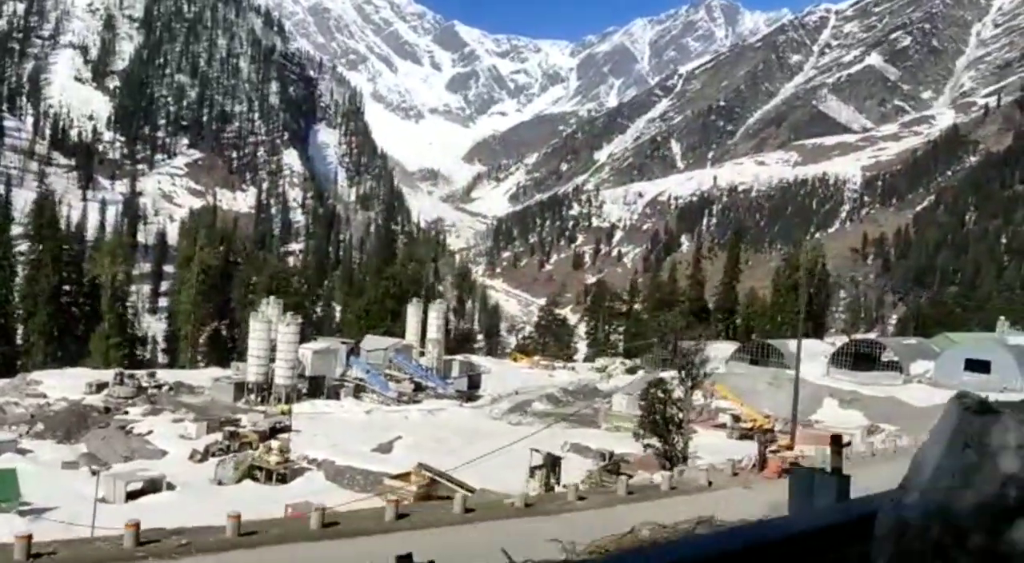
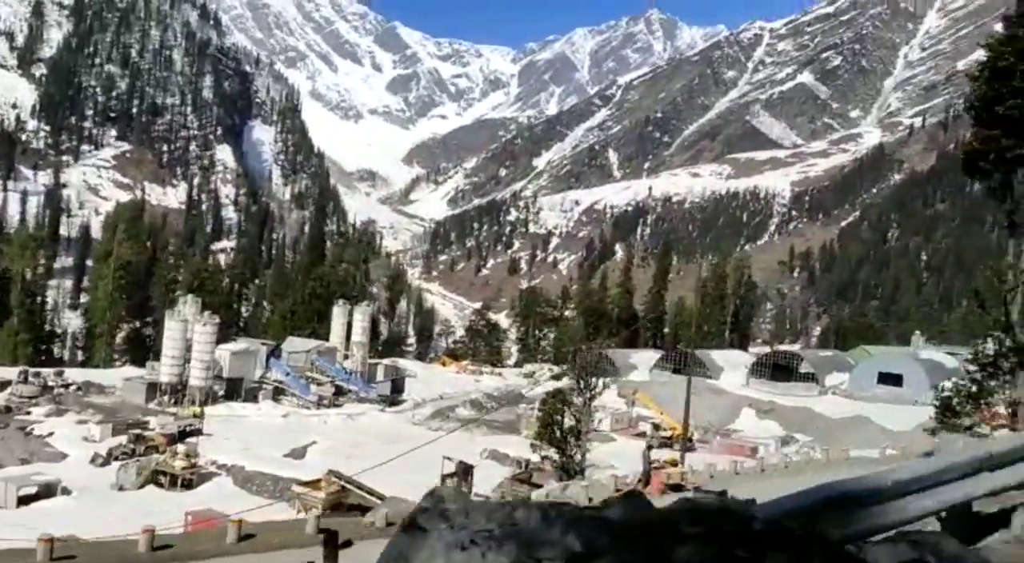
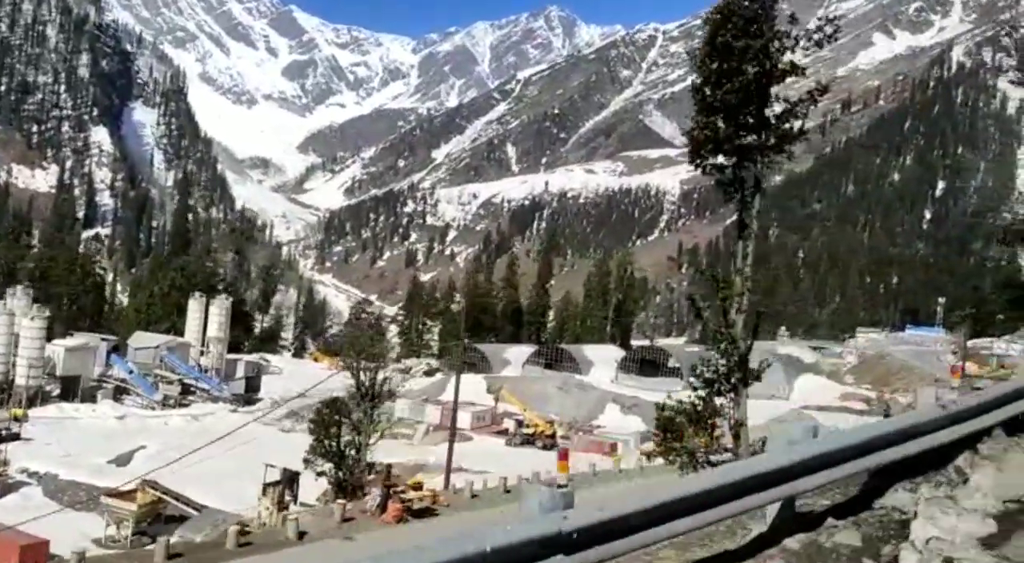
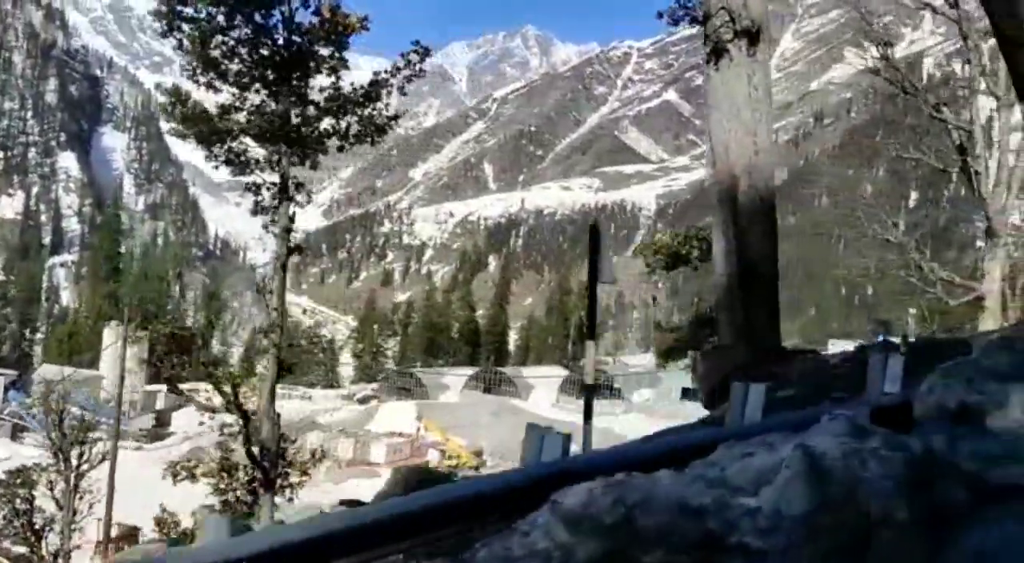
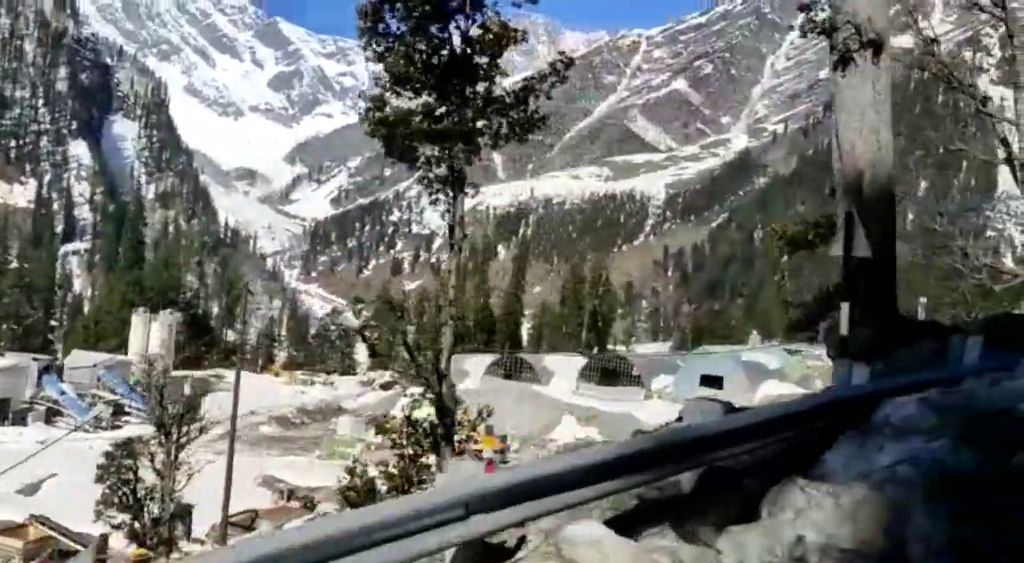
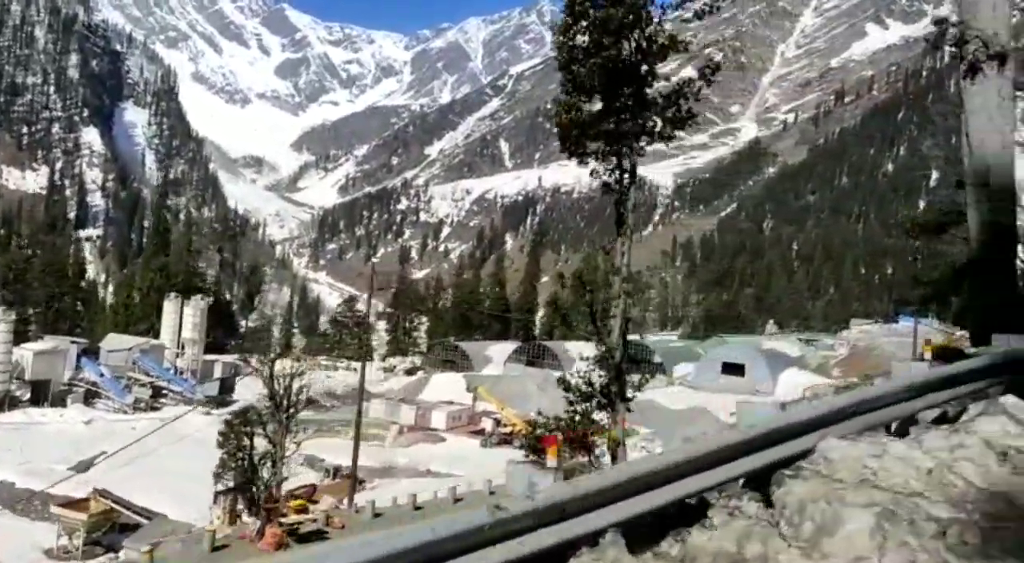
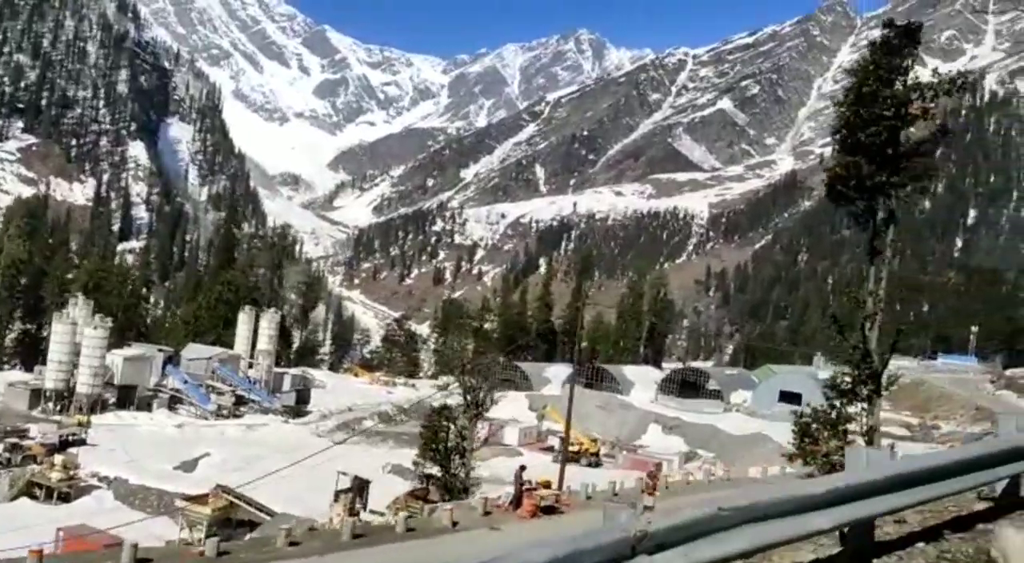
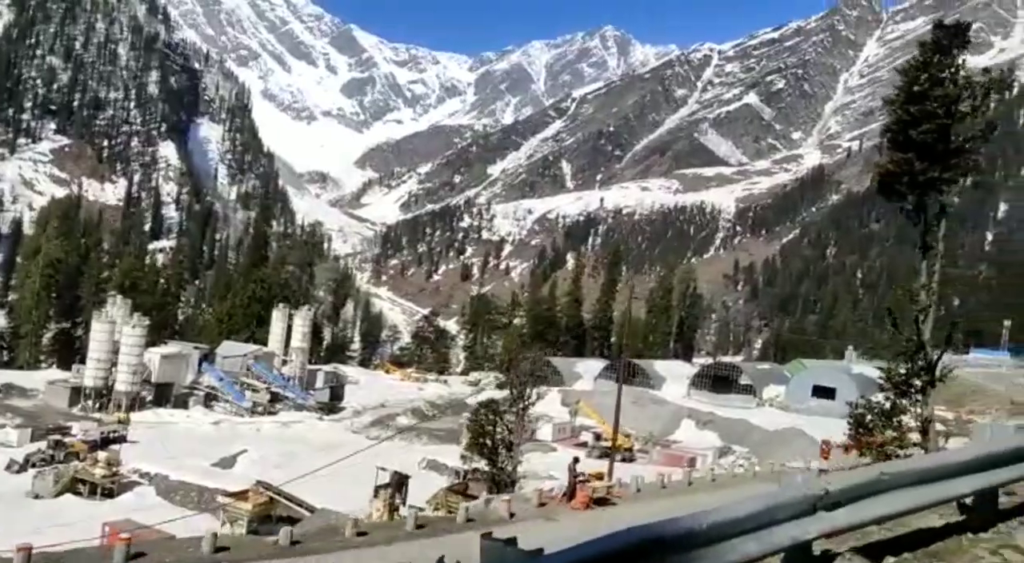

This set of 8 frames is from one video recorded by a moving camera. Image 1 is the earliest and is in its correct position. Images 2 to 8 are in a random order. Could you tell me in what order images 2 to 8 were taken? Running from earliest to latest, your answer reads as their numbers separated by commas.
2, 8, 7, 3, 6, 5, 4
